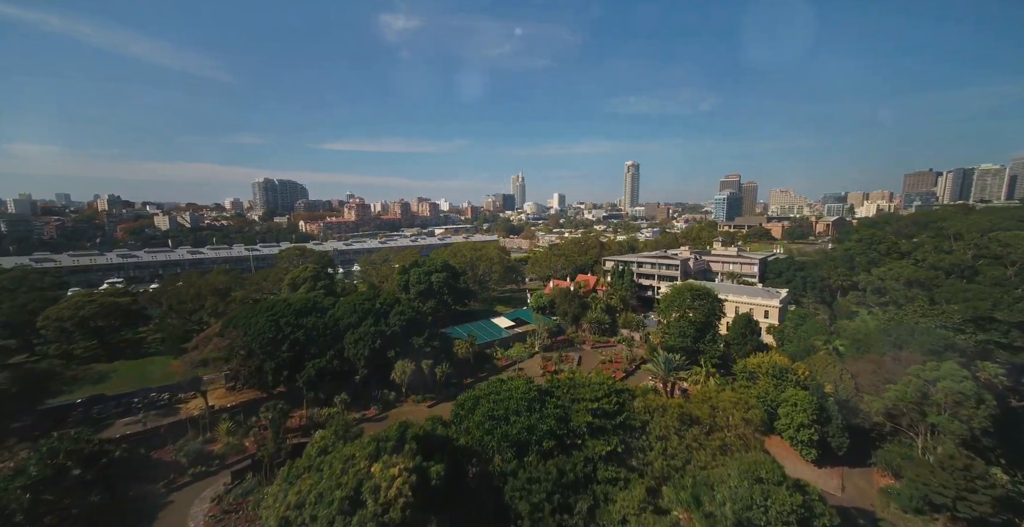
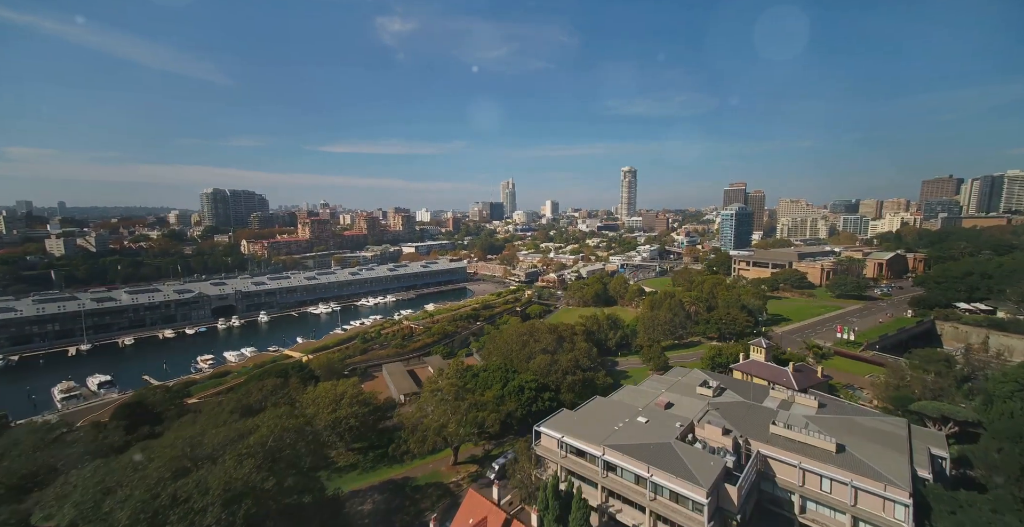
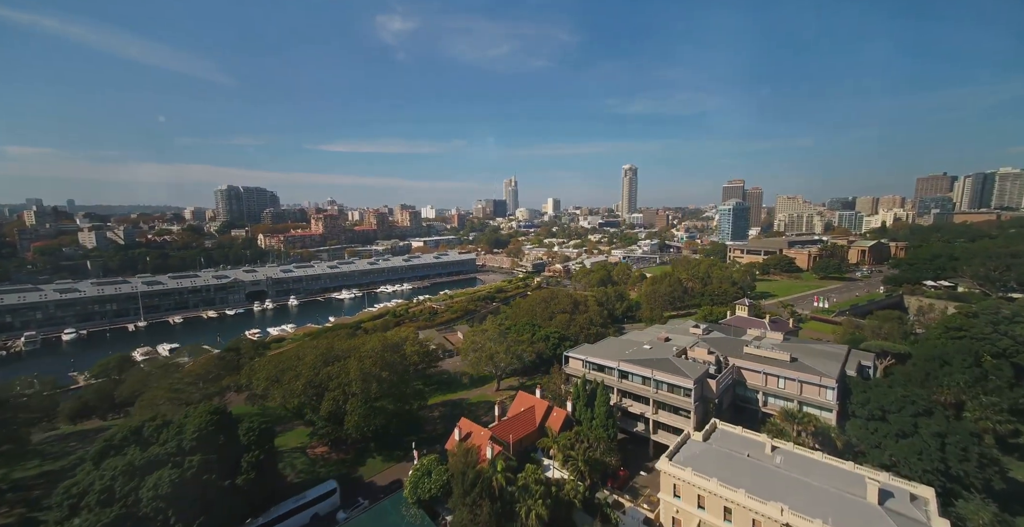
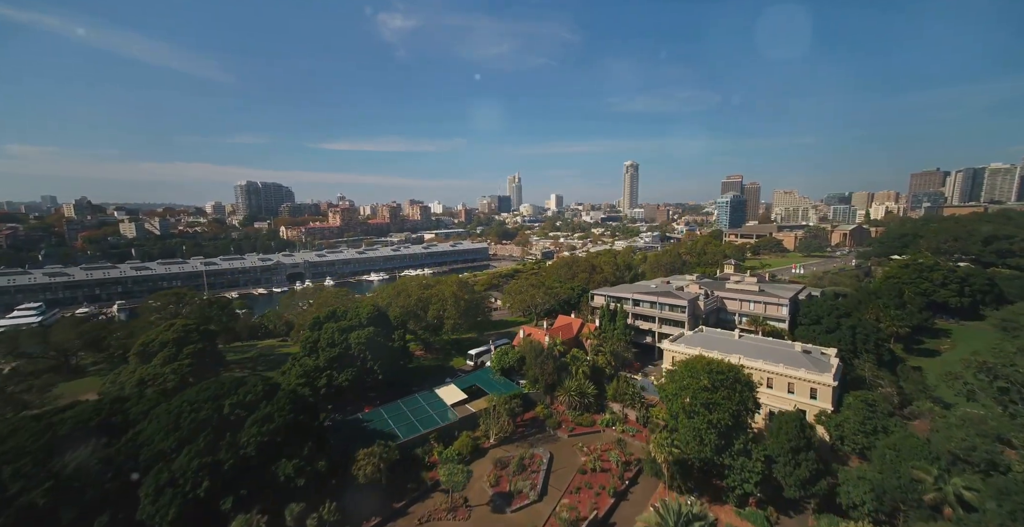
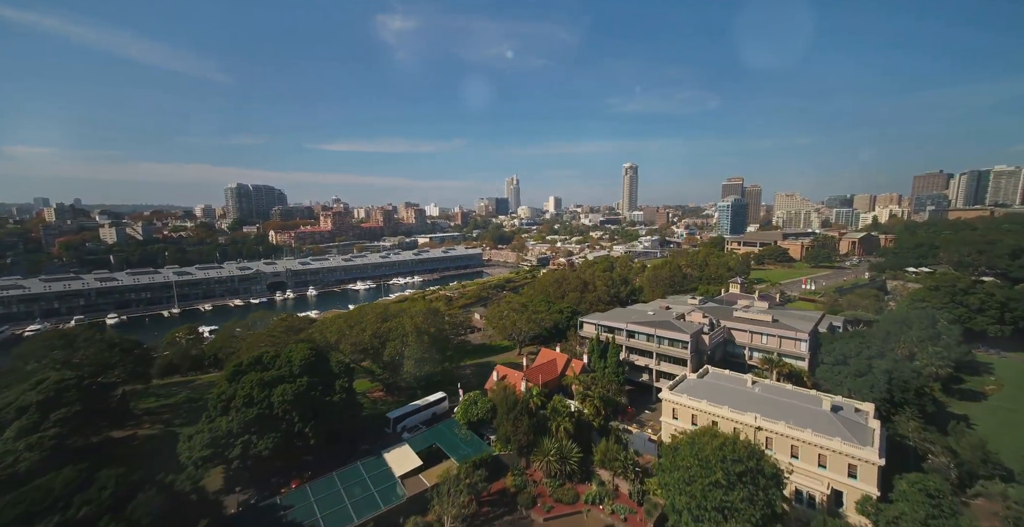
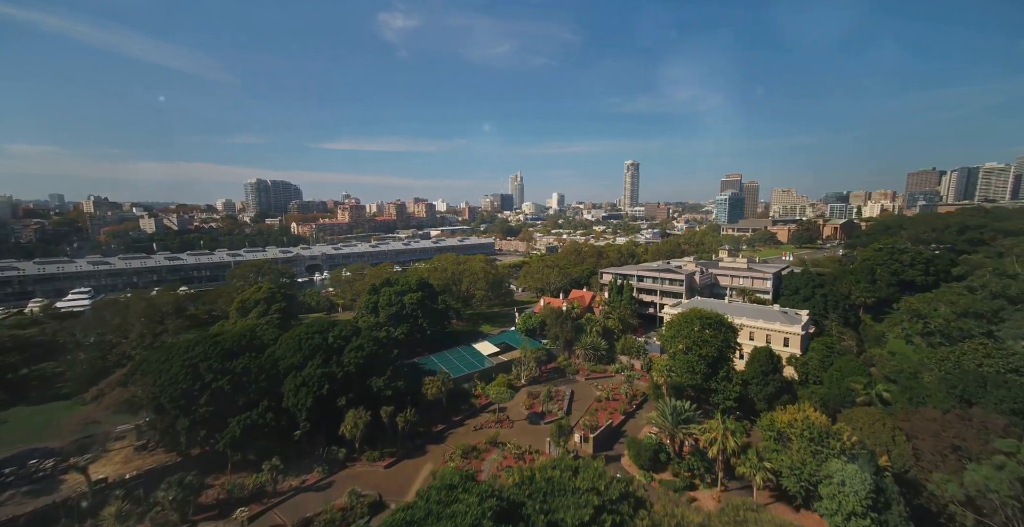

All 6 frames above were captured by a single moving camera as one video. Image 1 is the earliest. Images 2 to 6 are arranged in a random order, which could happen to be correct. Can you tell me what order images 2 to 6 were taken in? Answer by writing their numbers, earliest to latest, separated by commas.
6, 4, 5, 3, 2
